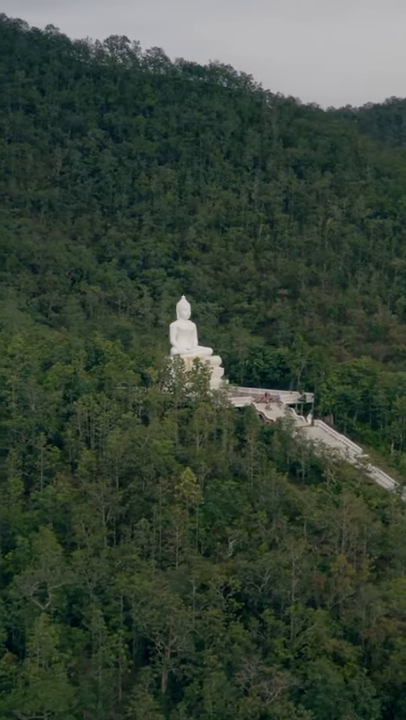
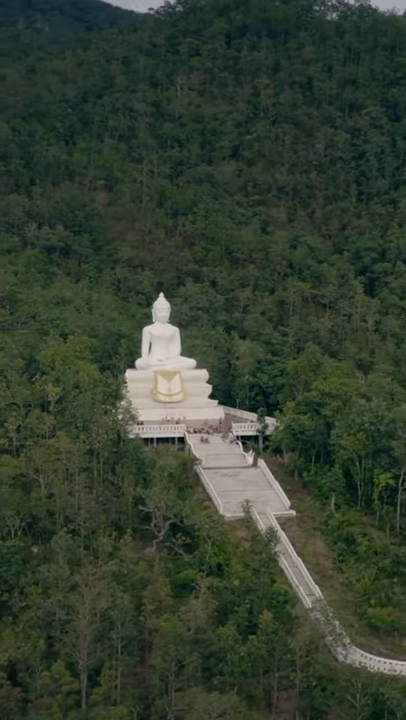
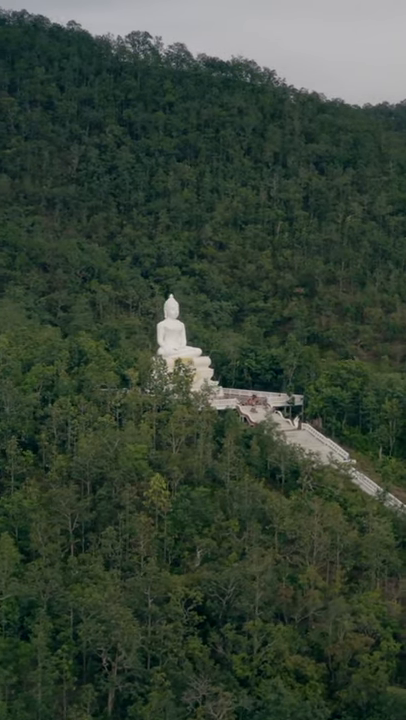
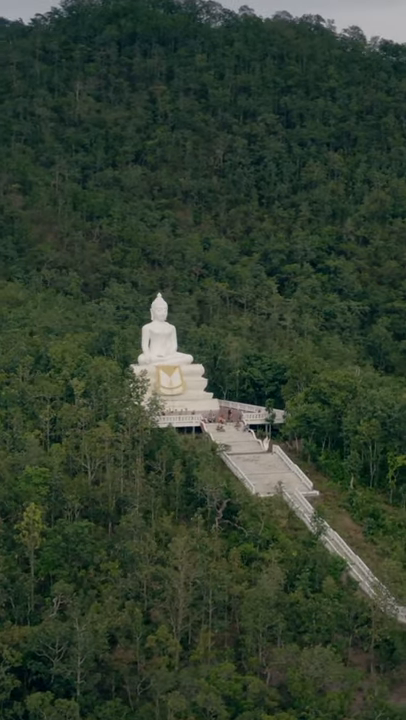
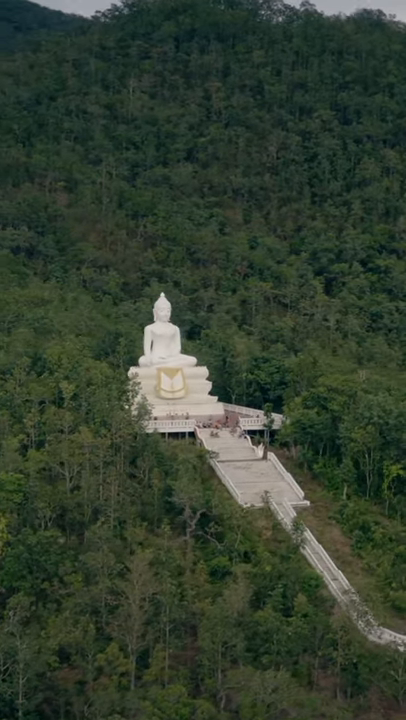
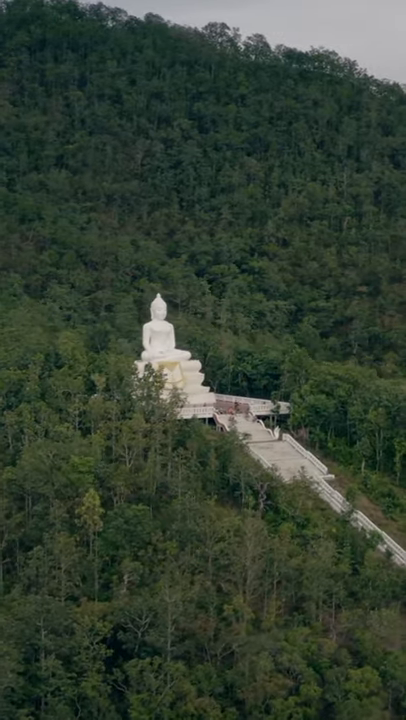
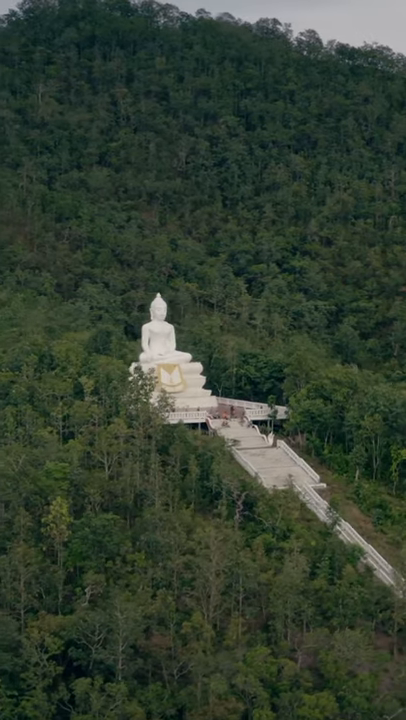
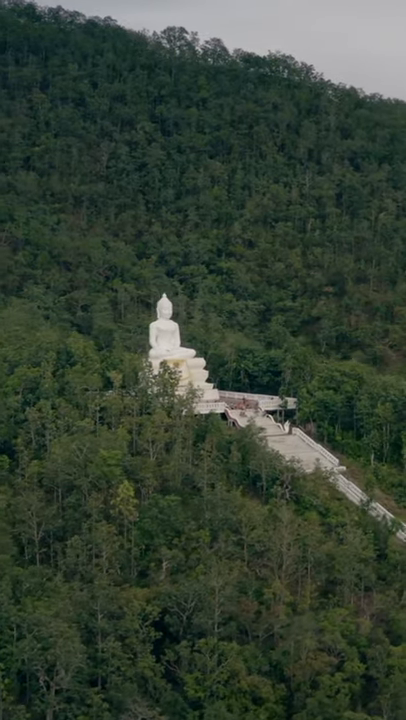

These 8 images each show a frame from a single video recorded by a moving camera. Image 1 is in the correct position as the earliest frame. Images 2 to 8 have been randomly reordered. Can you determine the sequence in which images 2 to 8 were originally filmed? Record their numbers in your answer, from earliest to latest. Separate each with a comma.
3, 8, 6, 7, 4, 5, 2
